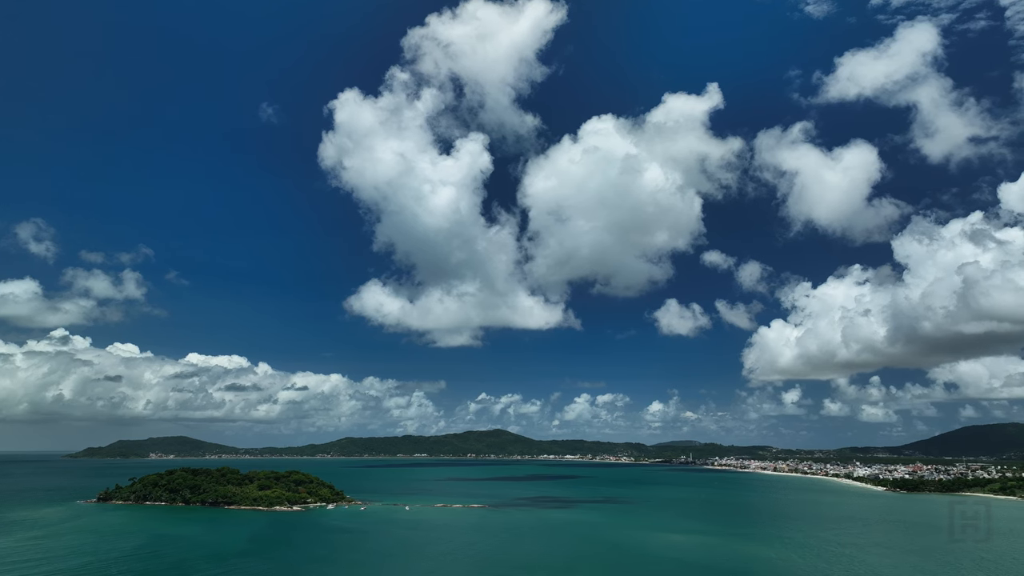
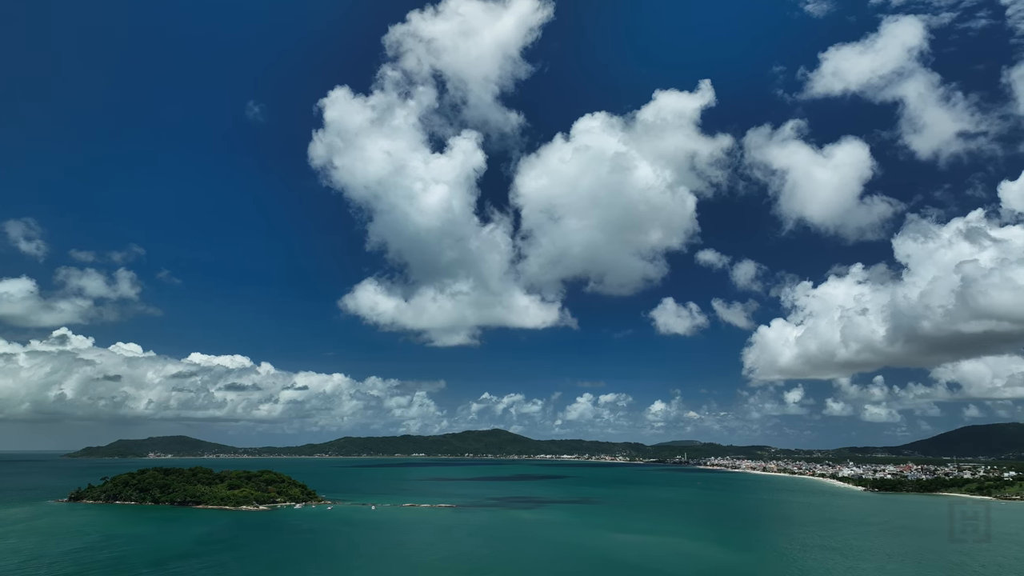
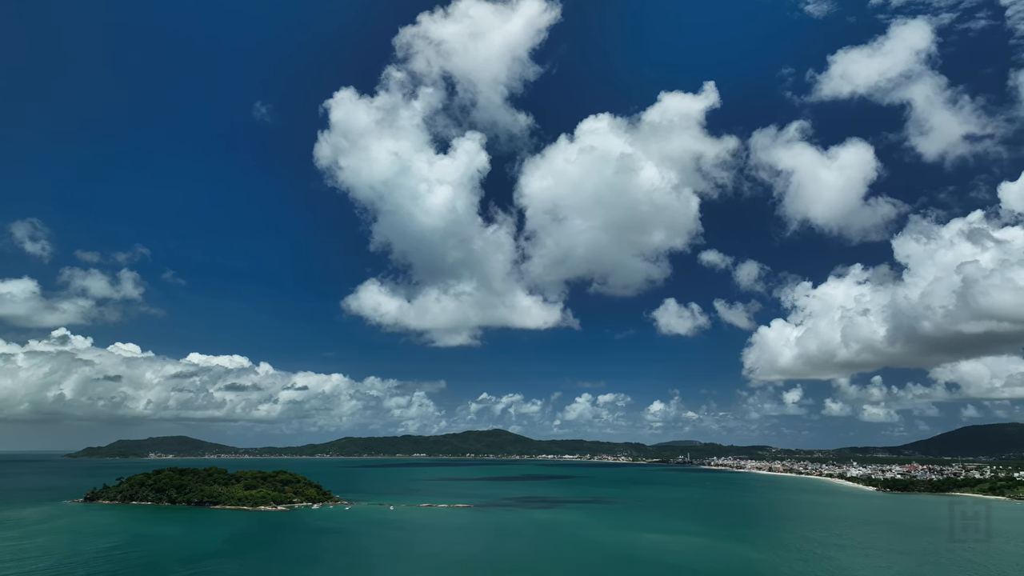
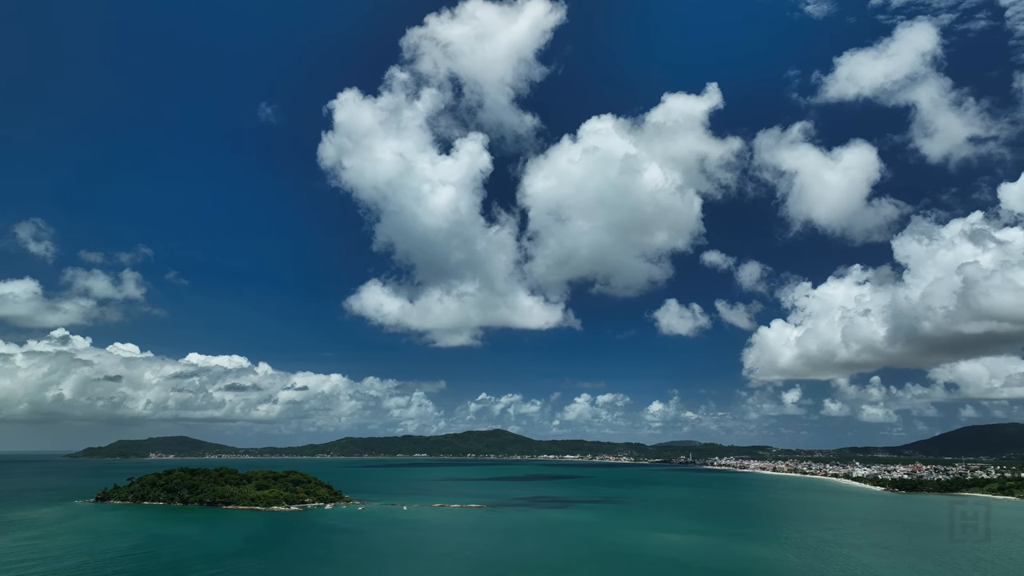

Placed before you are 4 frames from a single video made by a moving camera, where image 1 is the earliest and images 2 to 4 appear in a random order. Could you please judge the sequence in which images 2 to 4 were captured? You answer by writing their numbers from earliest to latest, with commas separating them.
4, 3, 2
